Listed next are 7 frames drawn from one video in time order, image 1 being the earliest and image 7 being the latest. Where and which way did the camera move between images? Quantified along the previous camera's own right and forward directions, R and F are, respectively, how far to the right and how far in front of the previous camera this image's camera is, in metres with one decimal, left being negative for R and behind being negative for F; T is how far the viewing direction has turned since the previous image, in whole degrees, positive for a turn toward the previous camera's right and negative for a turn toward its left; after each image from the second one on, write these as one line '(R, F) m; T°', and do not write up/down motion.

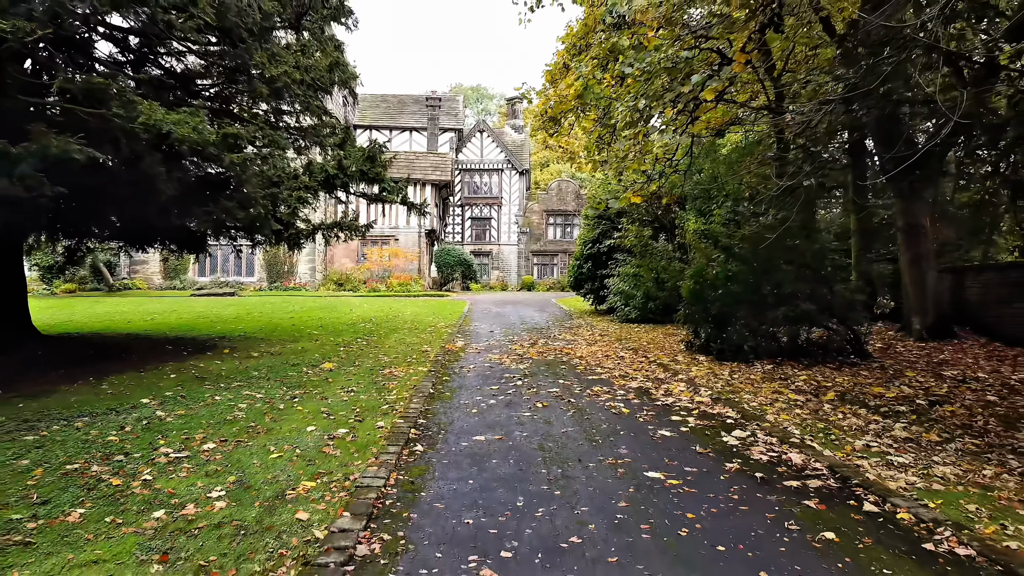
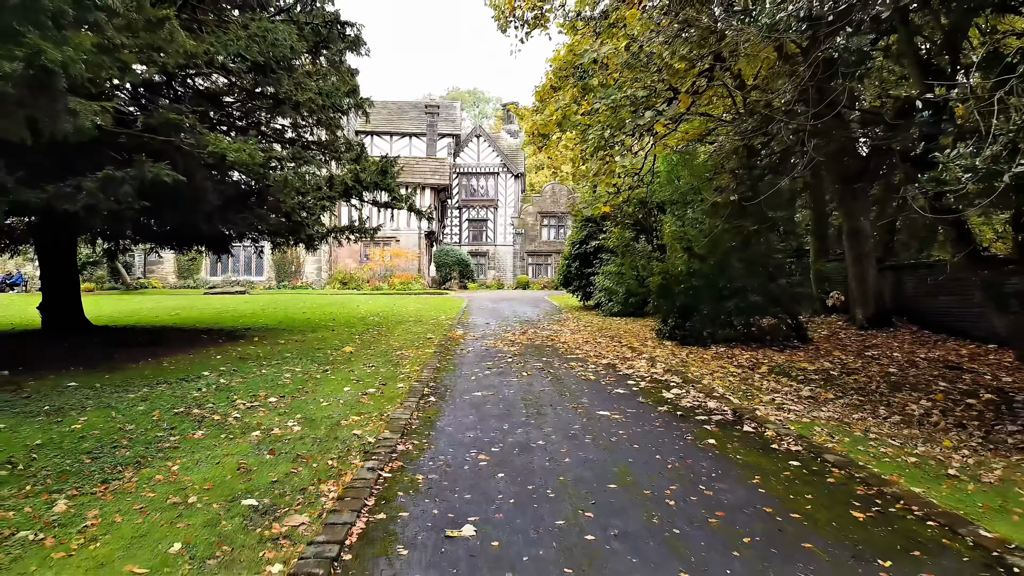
(0.0, -1.4) m; 0°
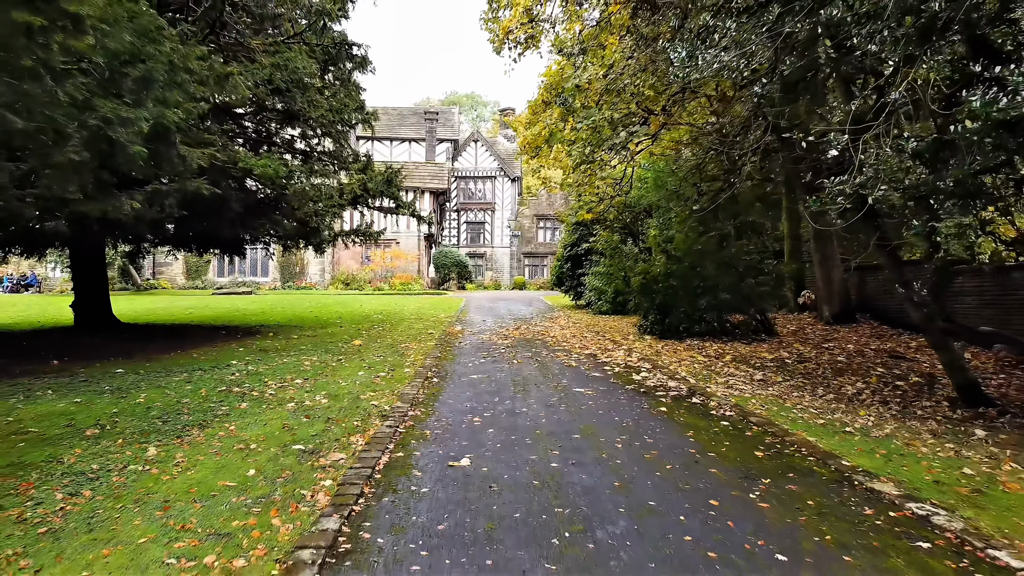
(+0.1, -1.0) m; 0°
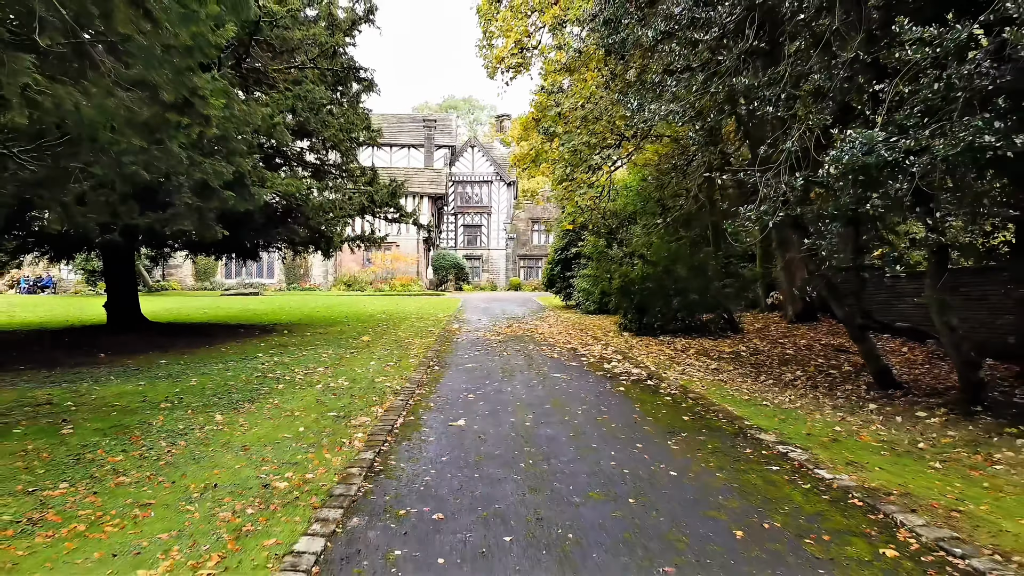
(+0.1, -1.2) m; 0°
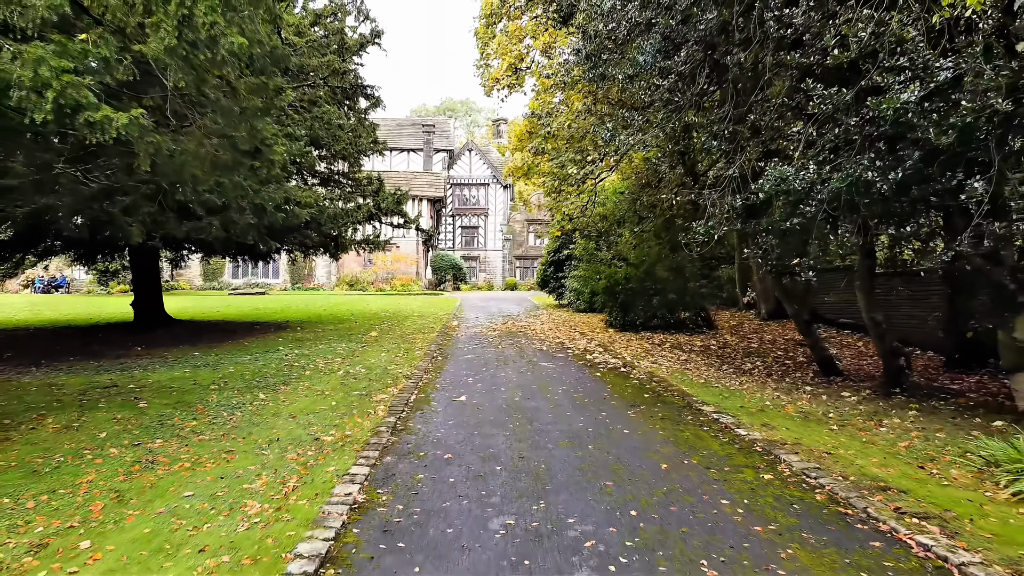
(0.0, -1.2) m; 0°
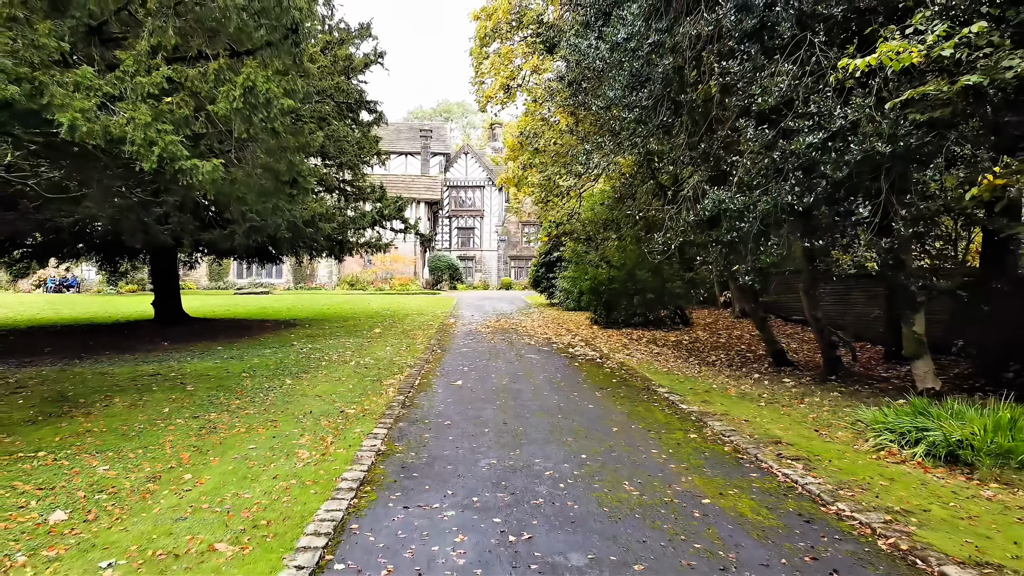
(+0.1, -1.2) m; 0°
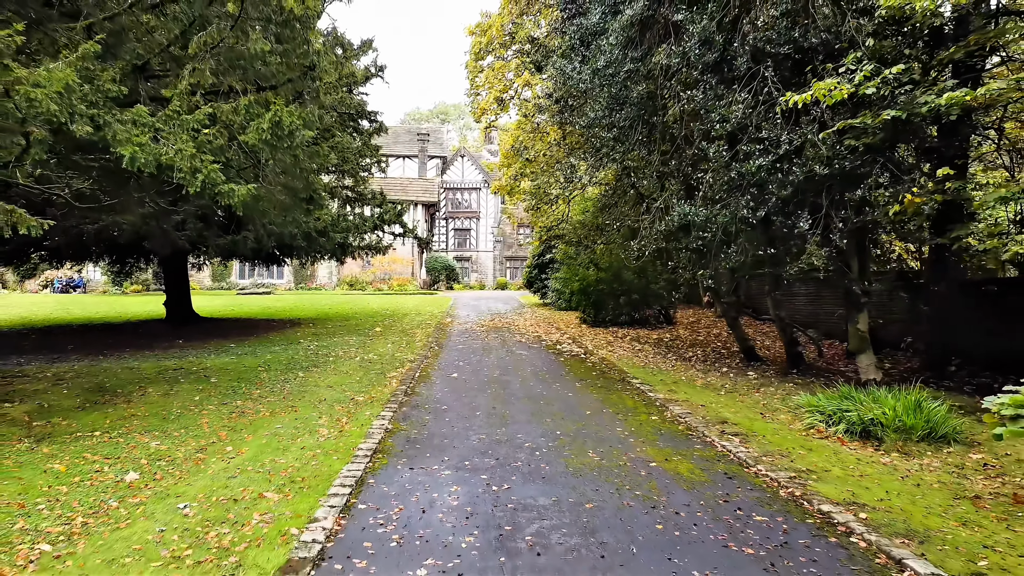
(+0.1, -0.9) m; 0°
